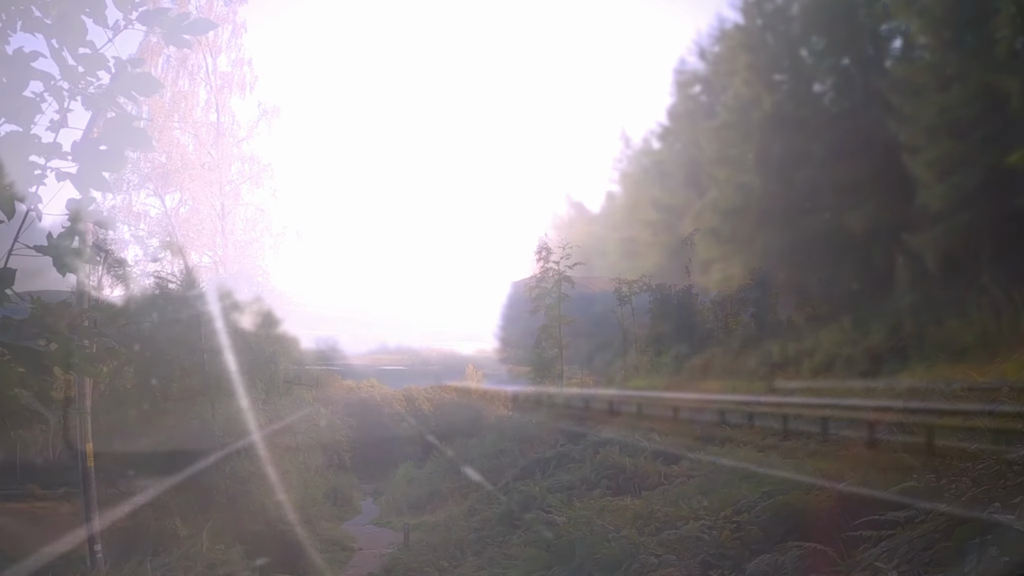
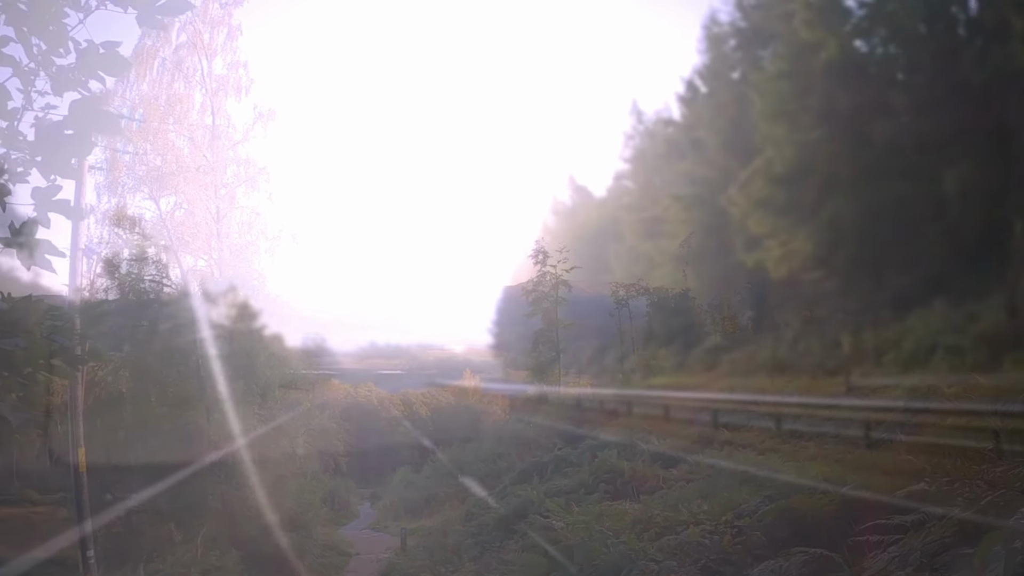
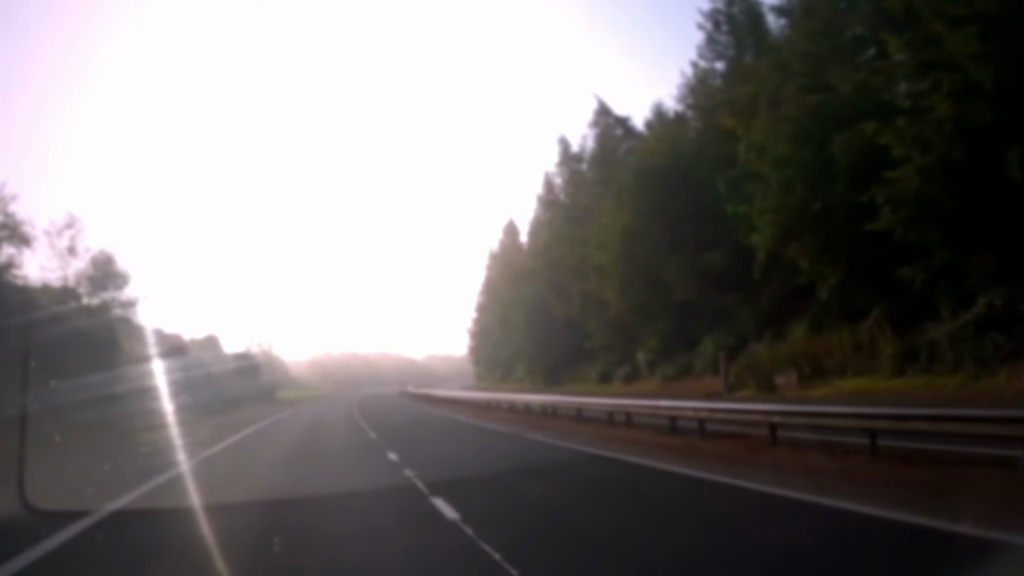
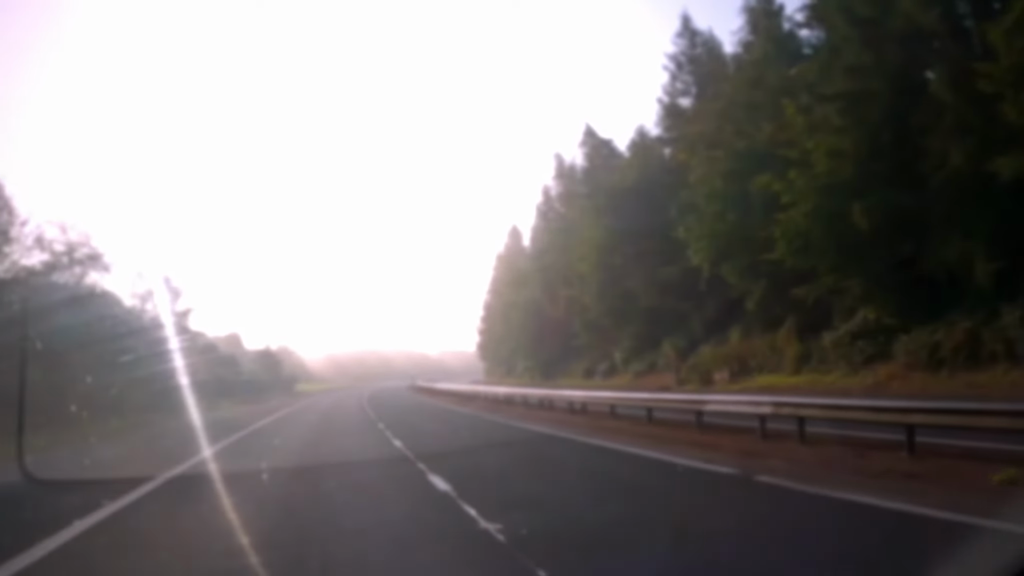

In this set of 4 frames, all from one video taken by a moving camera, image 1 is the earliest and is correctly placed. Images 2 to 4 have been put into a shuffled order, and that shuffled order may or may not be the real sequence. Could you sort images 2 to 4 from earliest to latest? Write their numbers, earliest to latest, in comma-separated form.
2, 4, 3
